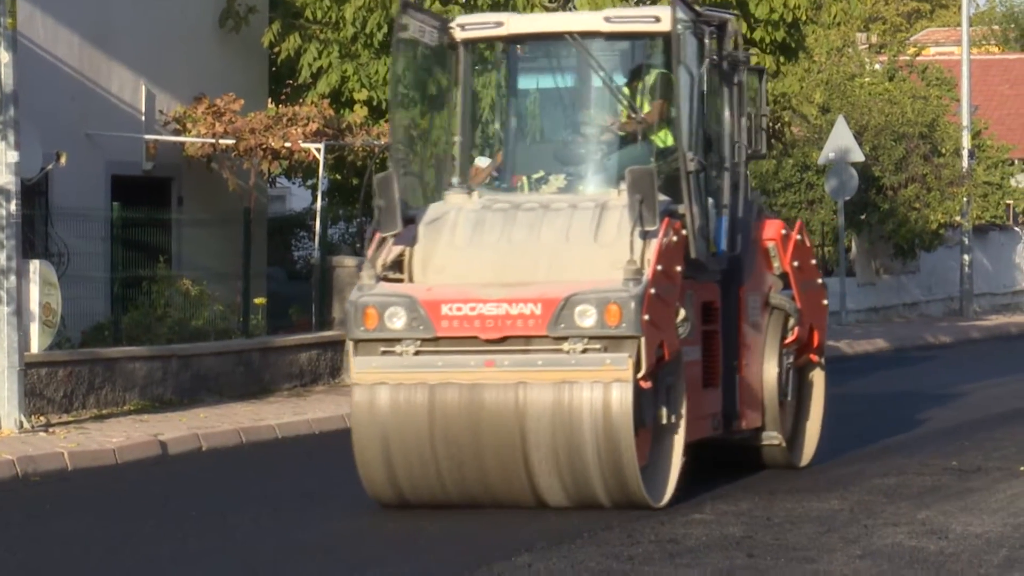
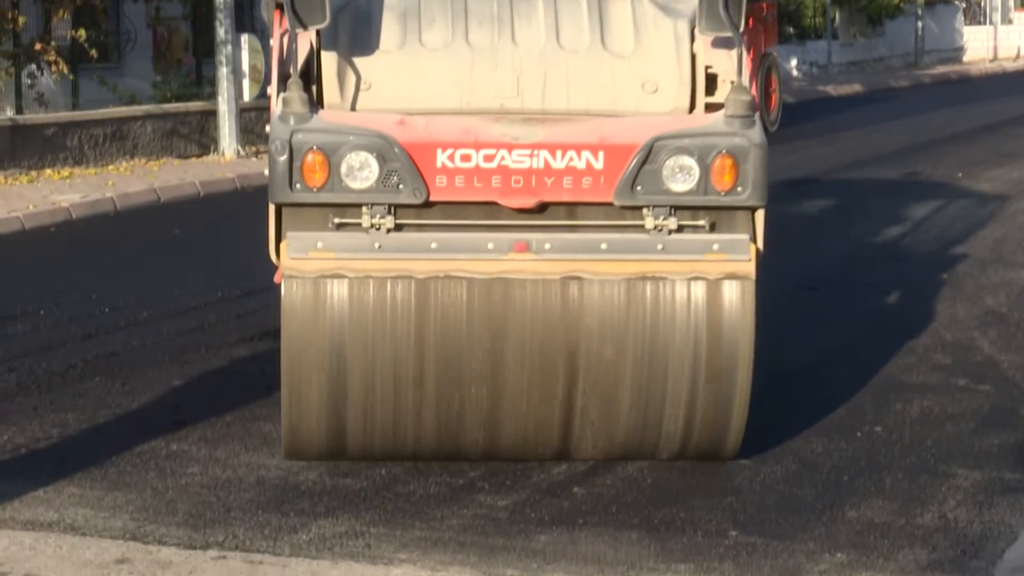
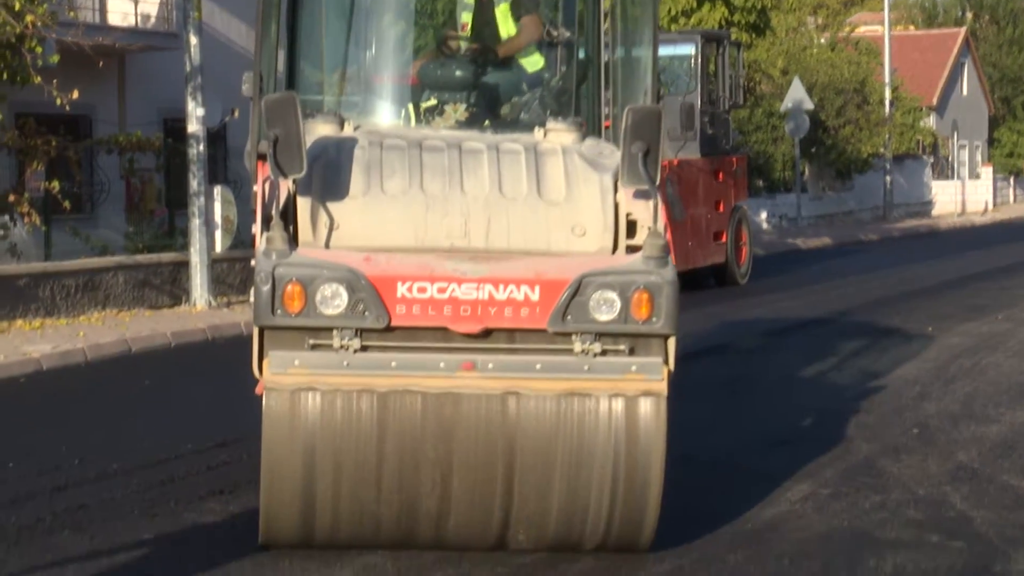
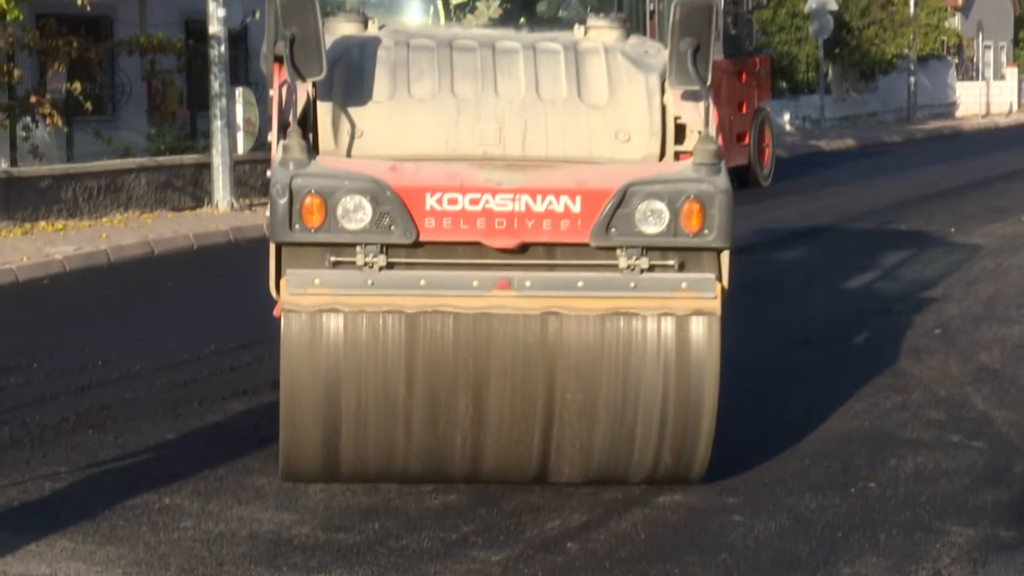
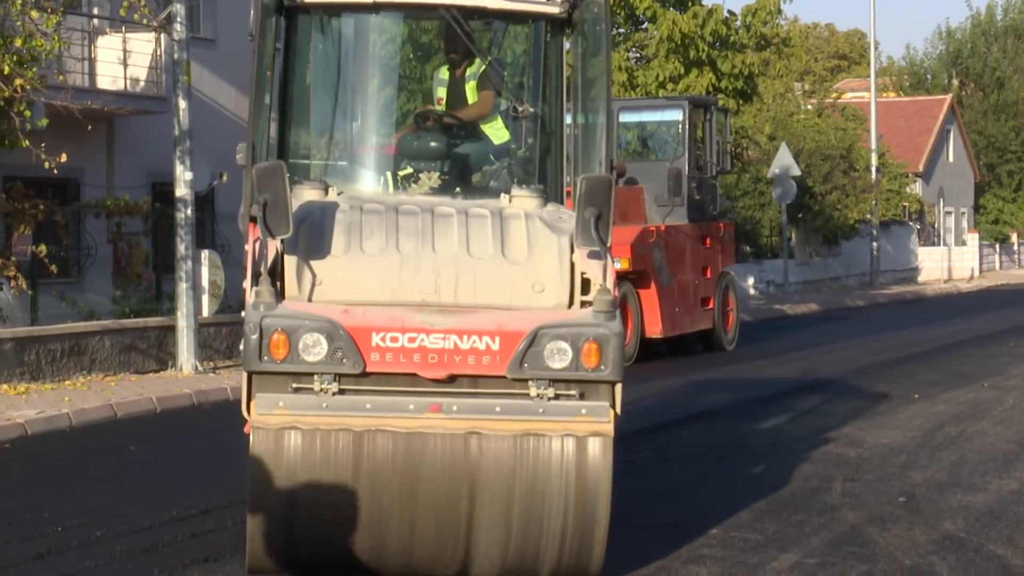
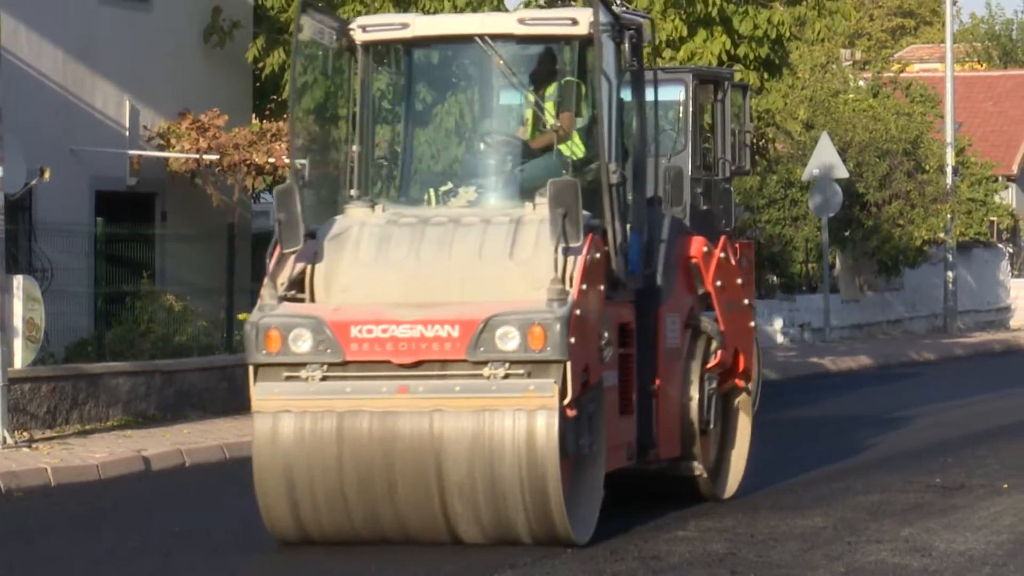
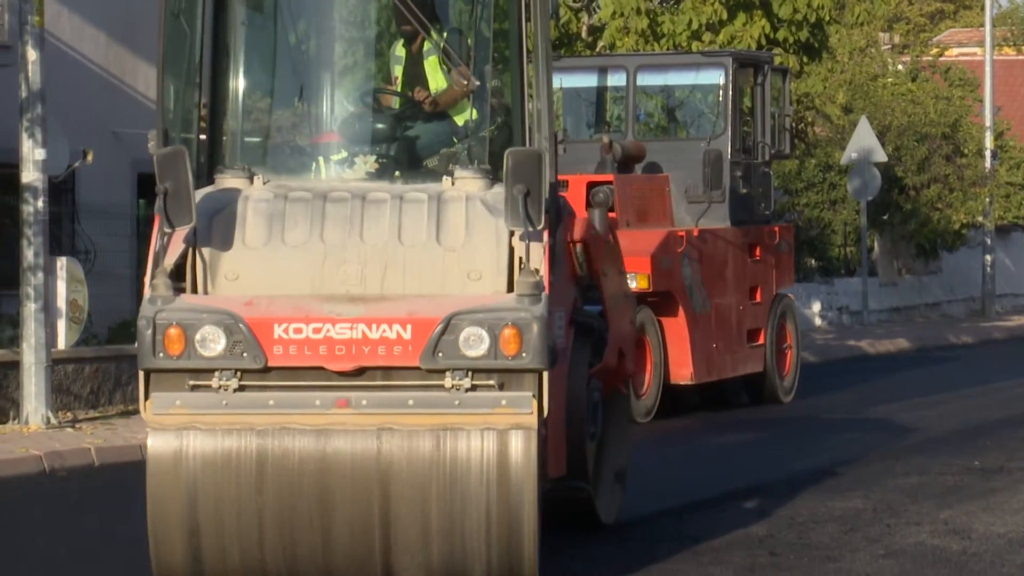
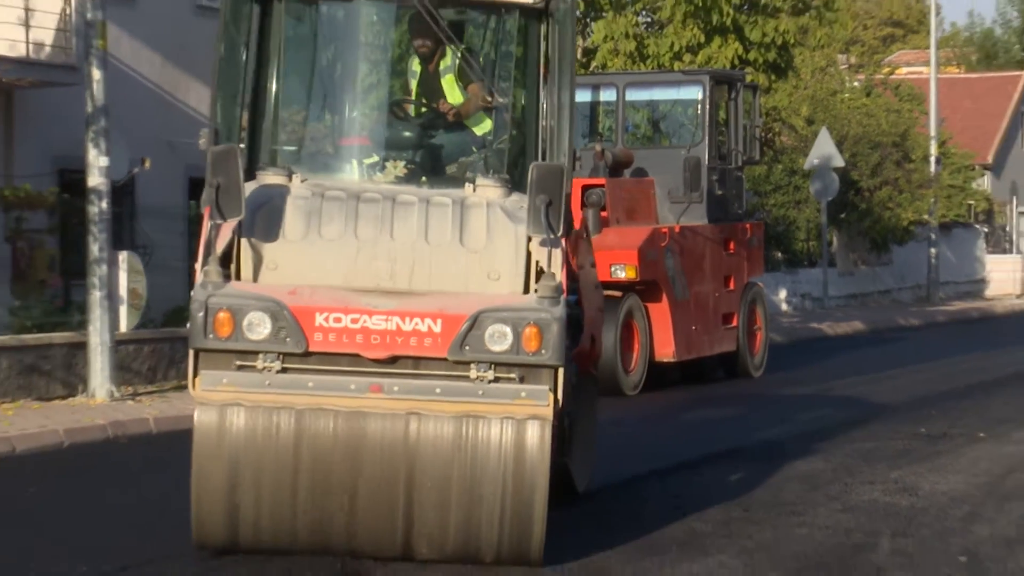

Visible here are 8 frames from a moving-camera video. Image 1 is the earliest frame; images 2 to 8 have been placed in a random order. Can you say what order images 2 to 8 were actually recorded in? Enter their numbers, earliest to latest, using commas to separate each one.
6, 7, 8, 5, 3, 4, 2
